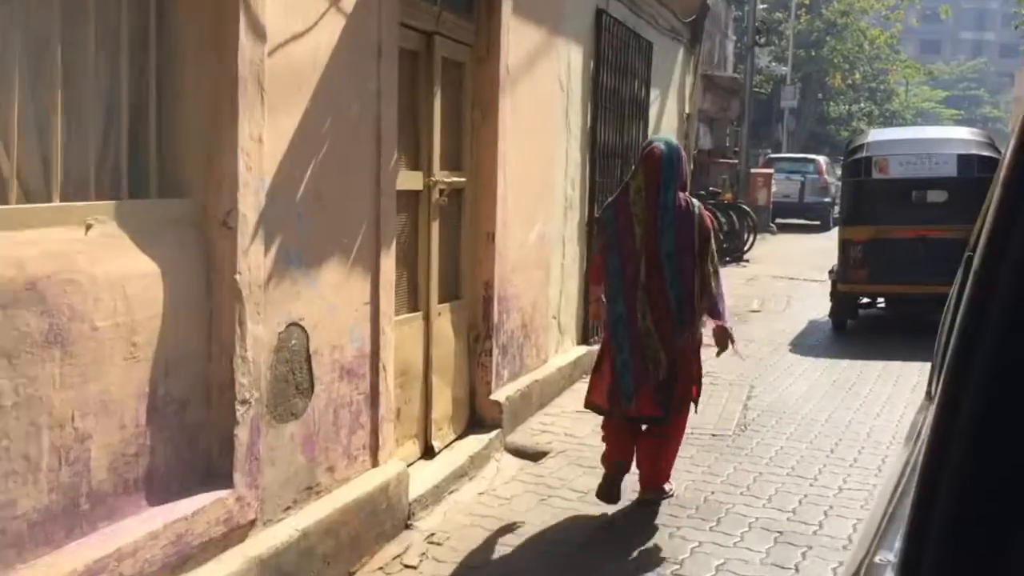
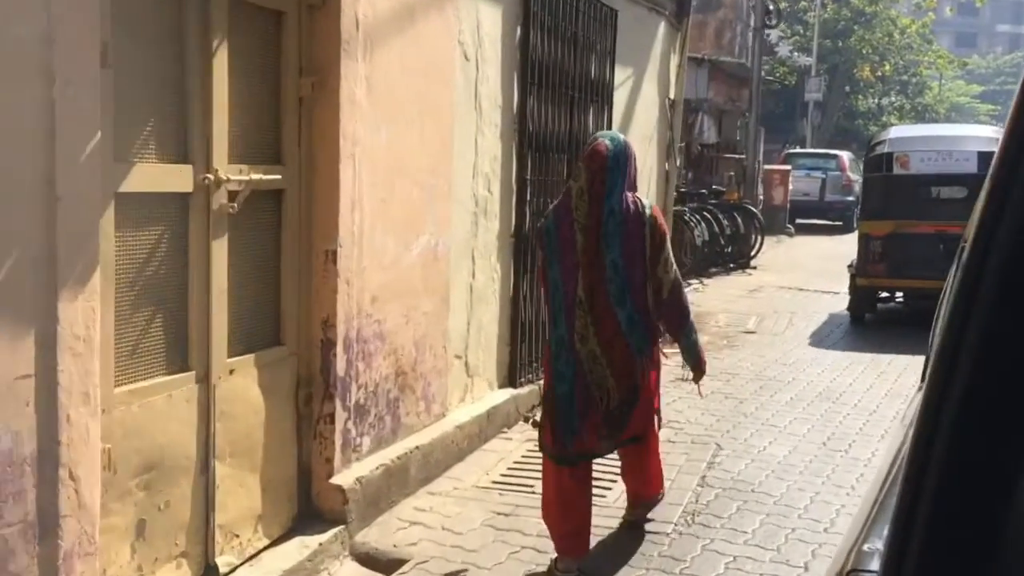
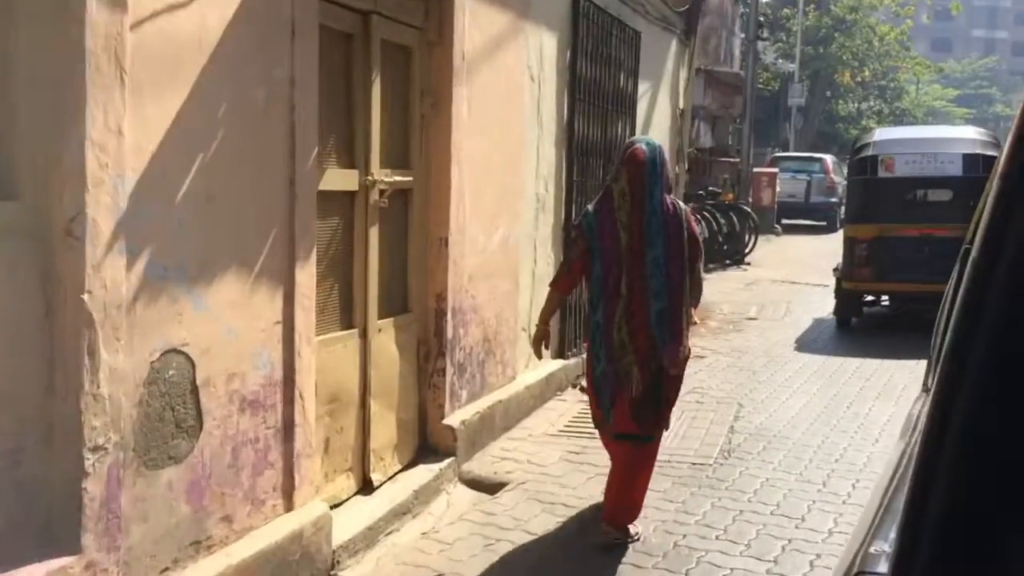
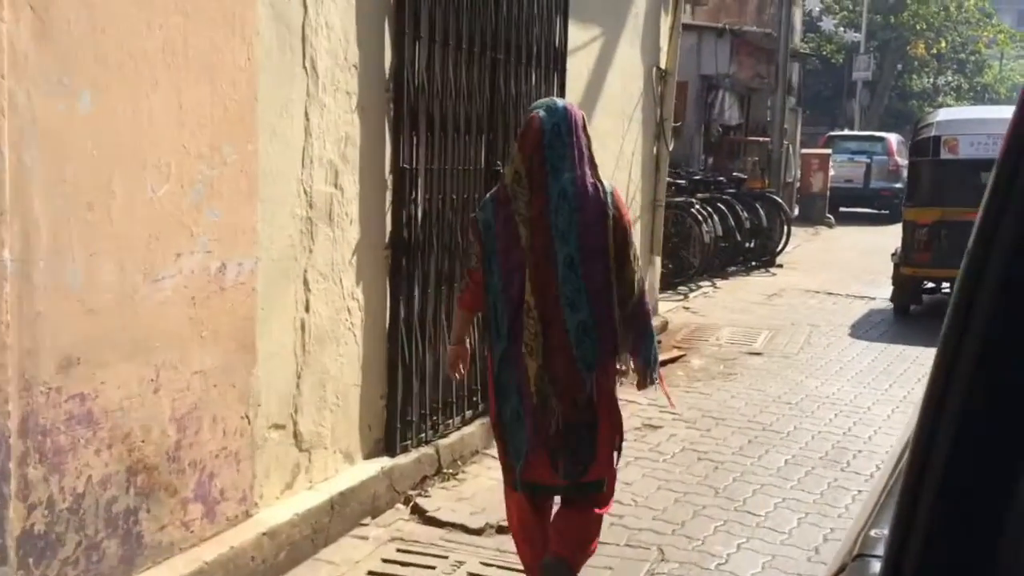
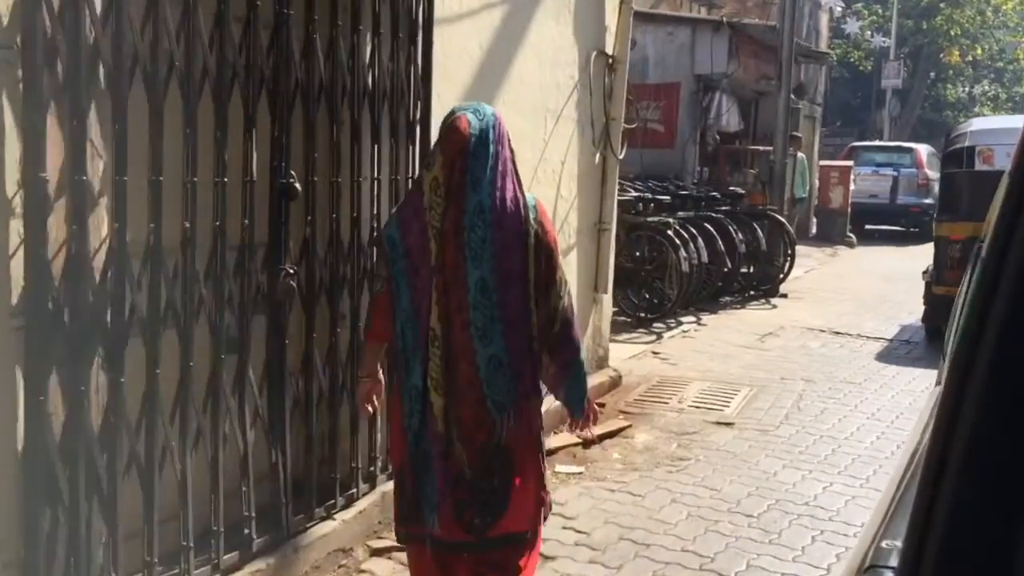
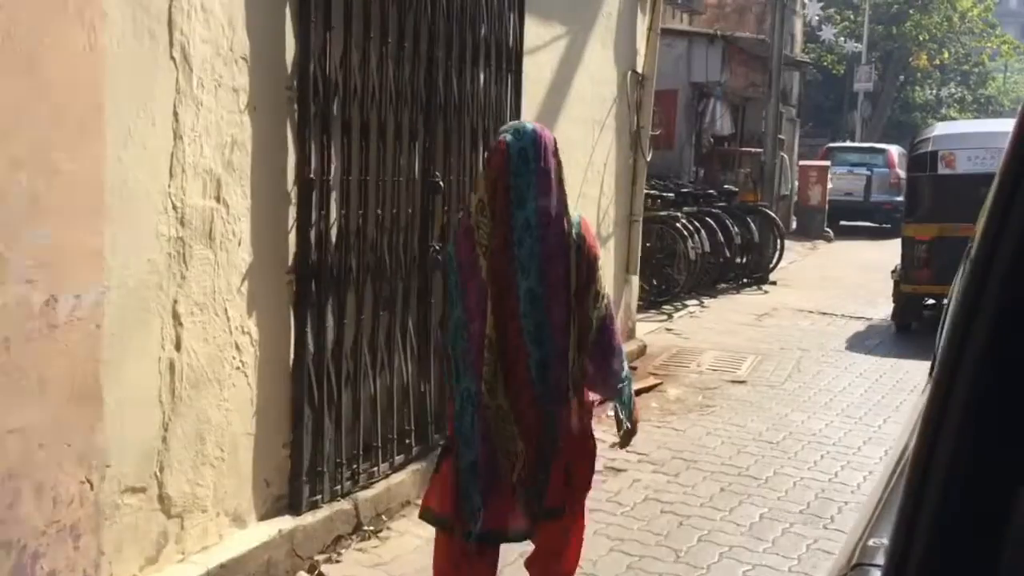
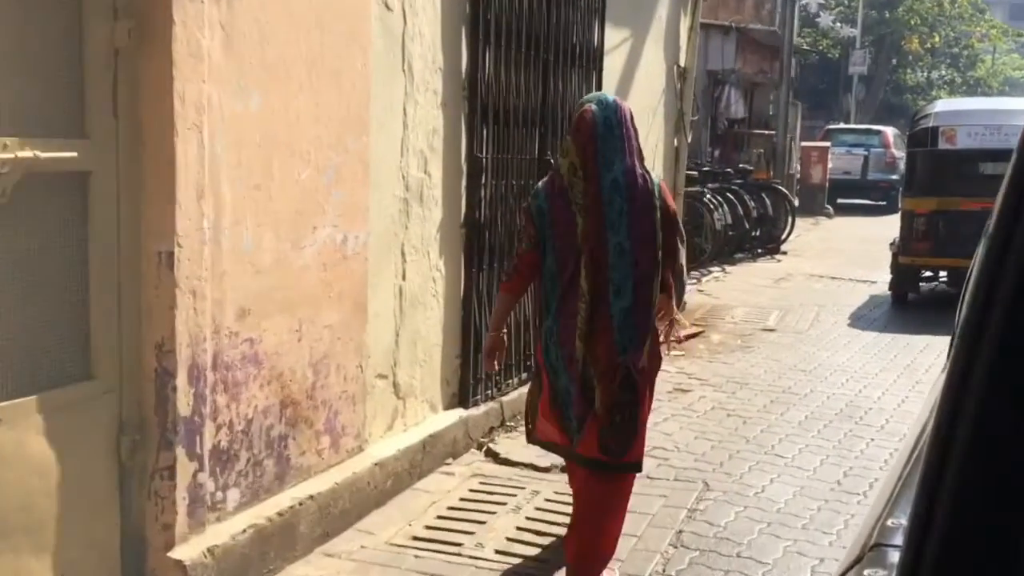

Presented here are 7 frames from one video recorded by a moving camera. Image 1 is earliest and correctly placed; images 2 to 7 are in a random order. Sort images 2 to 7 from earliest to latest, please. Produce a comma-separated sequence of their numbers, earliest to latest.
3, 2, 7, 4, 6, 5
